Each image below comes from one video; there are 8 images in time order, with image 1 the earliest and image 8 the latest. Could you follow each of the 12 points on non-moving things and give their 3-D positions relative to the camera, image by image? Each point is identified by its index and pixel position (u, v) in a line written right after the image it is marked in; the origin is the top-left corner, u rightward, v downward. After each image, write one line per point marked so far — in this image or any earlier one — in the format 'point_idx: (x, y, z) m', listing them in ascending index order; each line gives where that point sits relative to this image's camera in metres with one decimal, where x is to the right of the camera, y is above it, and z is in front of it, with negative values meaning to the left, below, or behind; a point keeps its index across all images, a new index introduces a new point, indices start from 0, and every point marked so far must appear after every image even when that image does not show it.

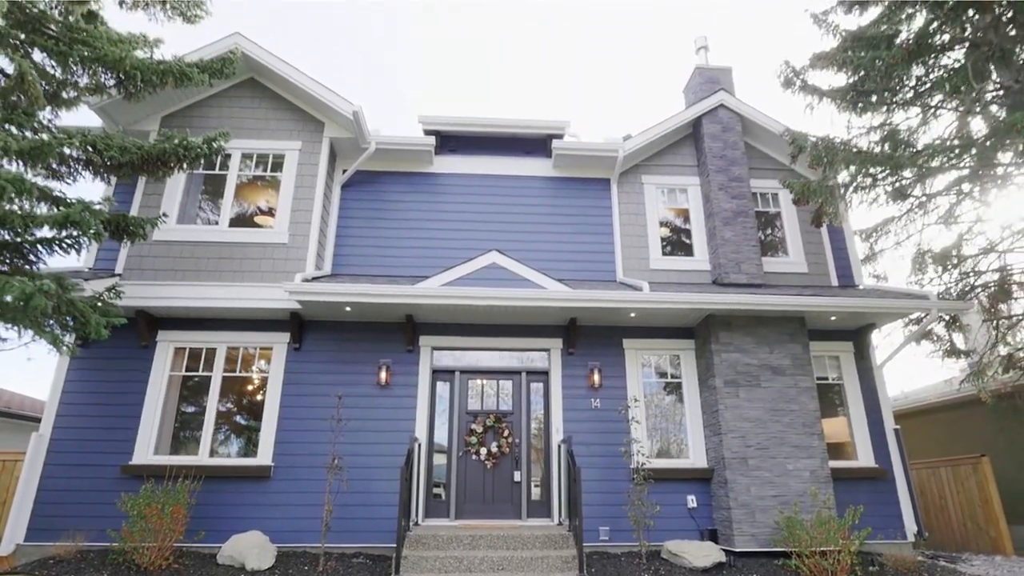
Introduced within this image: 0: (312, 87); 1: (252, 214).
0: (-2.6, +2.7, +9.0) m
1: (-3.5, +1.1, +8.8) m
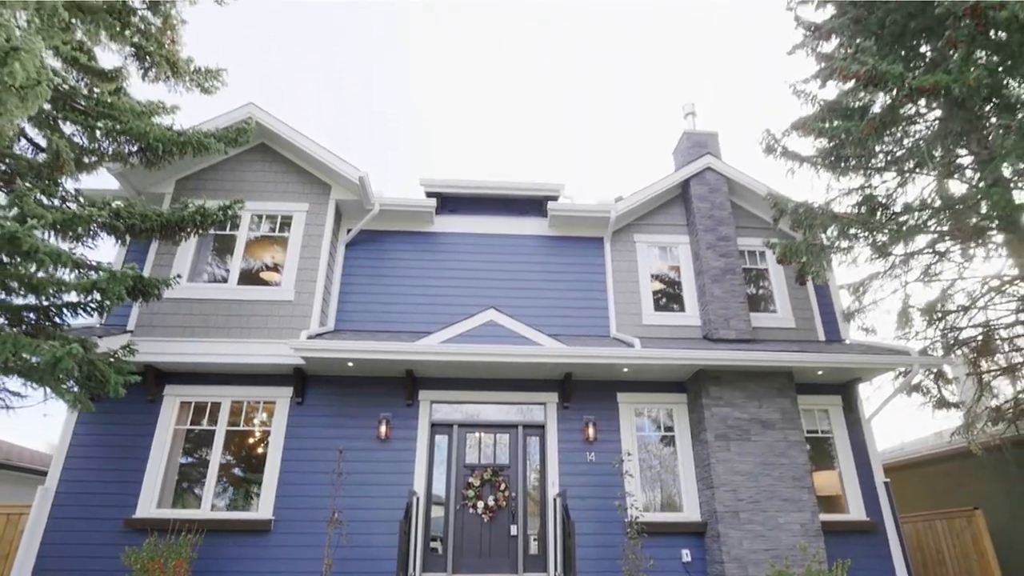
0: (-2.7, +1.9, +9.4) m
1: (-3.5, +0.3, +9.1) m
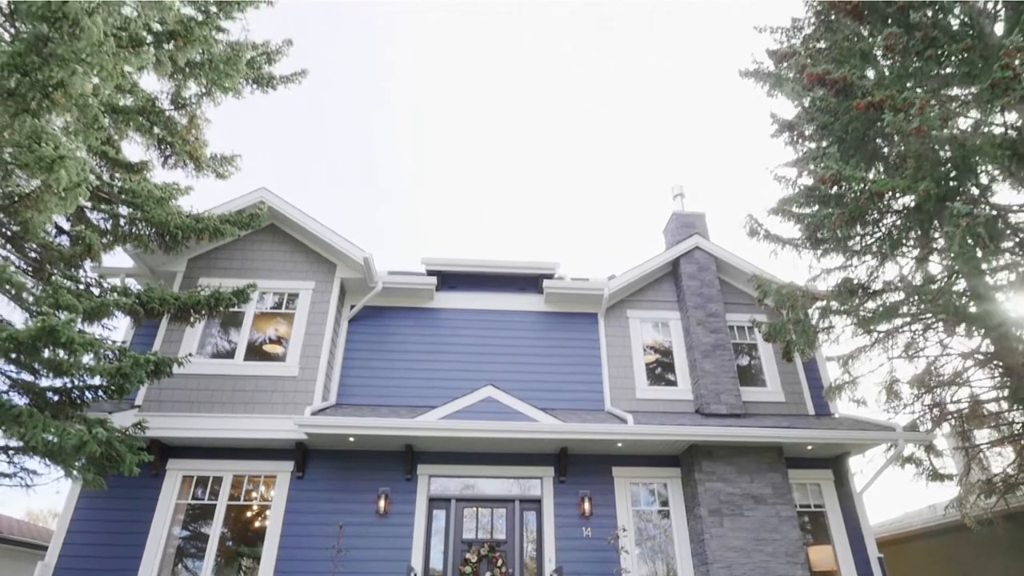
0: (-2.7, +0.8, +9.9) m
1: (-3.5, -0.7, +9.5) m
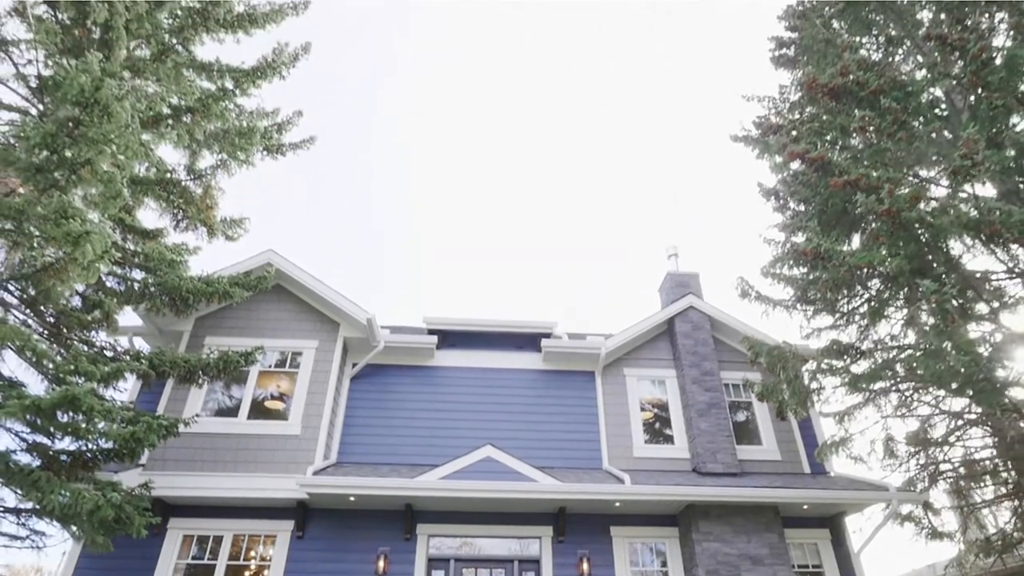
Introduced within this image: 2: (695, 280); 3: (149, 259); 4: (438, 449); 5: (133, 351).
0: (-2.7, -0.1, +10.2) m
1: (-3.5, -1.6, +9.7) m
2: (+3.3, +0.1, +12.2) m
3: (-4.4, +0.3, +8.1) m
4: (-1.1, -2.4, +10.2) m
5: (-4.2, -0.7, +7.5) m
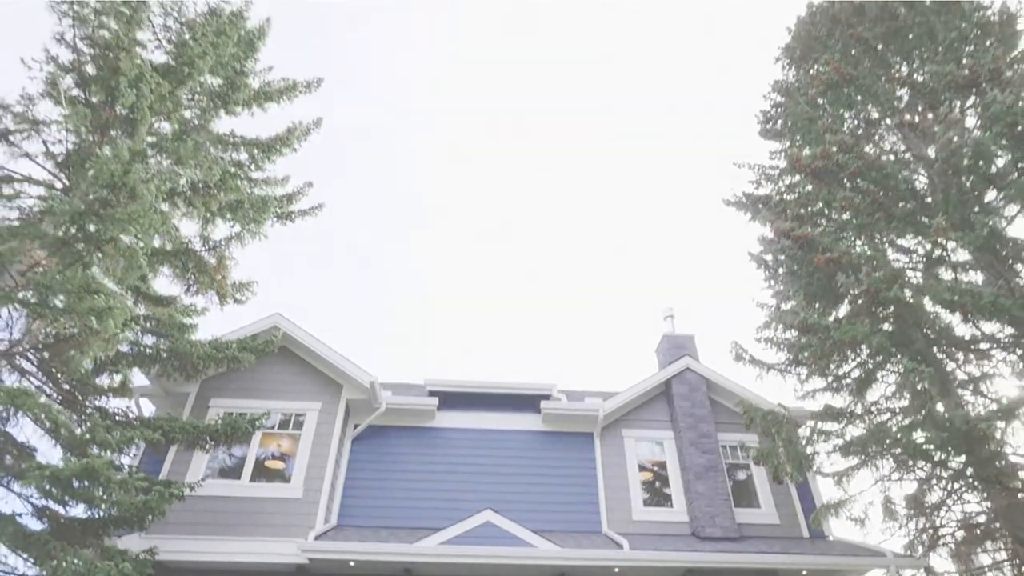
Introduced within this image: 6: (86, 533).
0: (-2.7, -1.1, +10.5) m
1: (-3.6, -2.5, +9.8) m
2: (+3.3, -1.0, +12.5) m
3: (-4.4, -0.5, +8.4) m
4: (-1.1, -3.4, +10.3) m
5: (-4.2, -1.5, +7.7) m
6: (-4.0, -2.3, +6.2) m
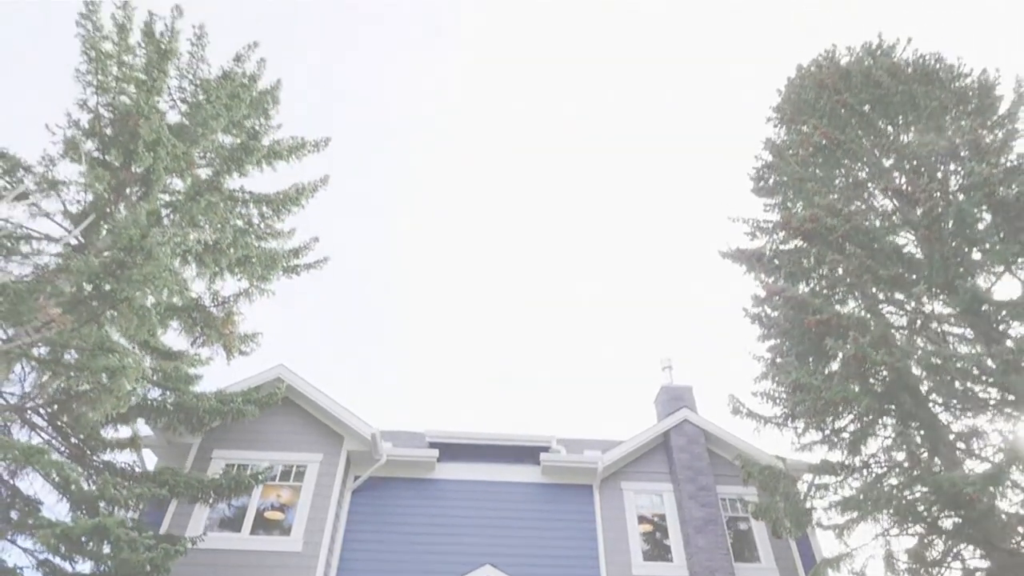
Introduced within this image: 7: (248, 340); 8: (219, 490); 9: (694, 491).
0: (-2.7, -1.9, +10.6) m
1: (-3.6, -3.3, +9.8) m
2: (+3.3, -2.0, +12.6) m
3: (-4.4, -1.2, +8.6) m
4: (-1.1, -4.2, +10.3) m
5: (-4.2, -2.1, +7.8) m
6: (-4.0, -2.8, +6.3) m
7: (-3.8, -0.8, +9.8) m
8: (-3.5, -2.4, +7.9) m
9: (+3.0, -3.4, +11.1) m
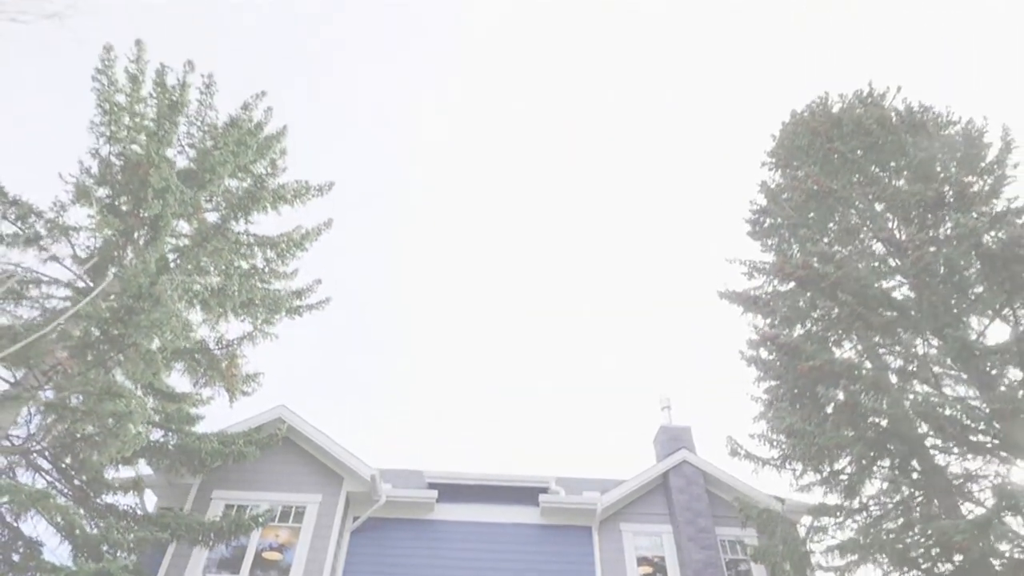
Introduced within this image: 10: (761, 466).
0: (-2.8, -2.6, +10.7) m
1: (-3.6, -3.9, +9.8) m
2: (+3.3, -2.7, +12.7) m
3: (-4.4, -1.7, +8.7) m
4: (-1.2, -4.9, +10.2) m
5: (-4.2, -2.6, +7.9) m
6: (-4.0, -3.3, +6.3) m
7: (-3.8, -1.4, +9.9) m
8: (-3.5, -2.9, +8.0) m
9: (+3.0, -4.0, +11.1) m
10: (+3.9, -2.8, +10.5) m
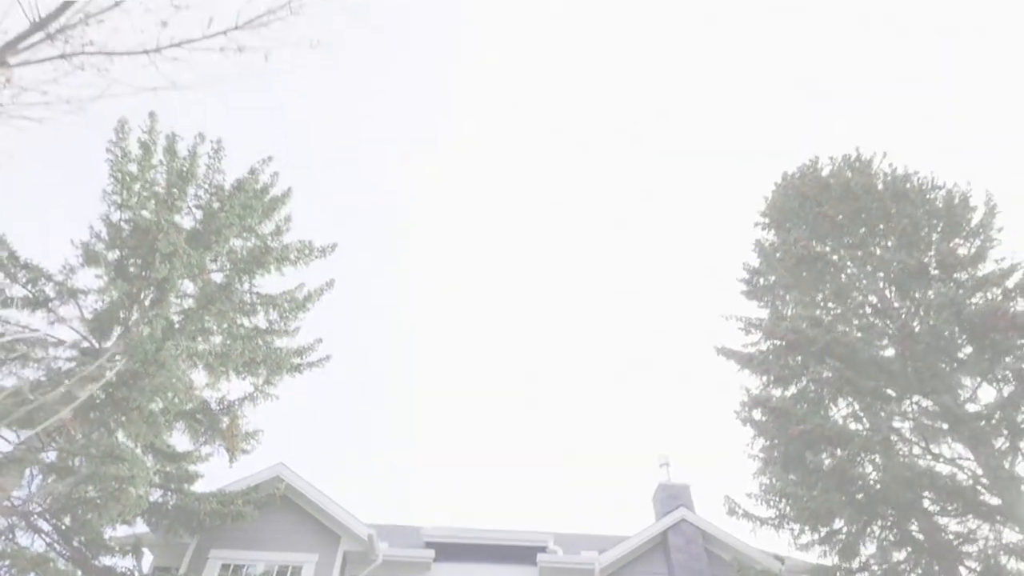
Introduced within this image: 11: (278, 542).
0: (-2.8, -3.5, +10.7) m
1: (-3.6, -4.8, +9.8) m
2: (+3.3, -3.8, +12.6) m
3: (-4.5, -2.5, +8.8) m
4: (-1.2, -5.8, +10.0) m
5: (-4.3, -3.4, +7.9) m
6: (-4.1, -3.9, +6.3) m
7: (-3.9, -2.3, +10.0) m
8: (-3.6, -3.6, +8.0) m
9: (+2.9, -5.0, +10.9) m
10: (+3.8, -3.7, +10.4) m
11: (-3.7, -4.0, +10.6) m
